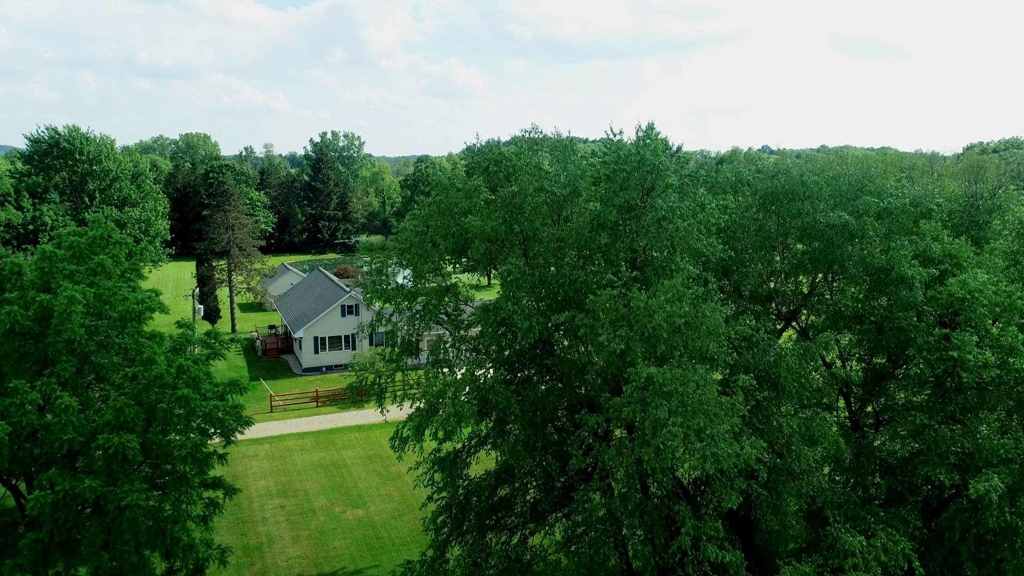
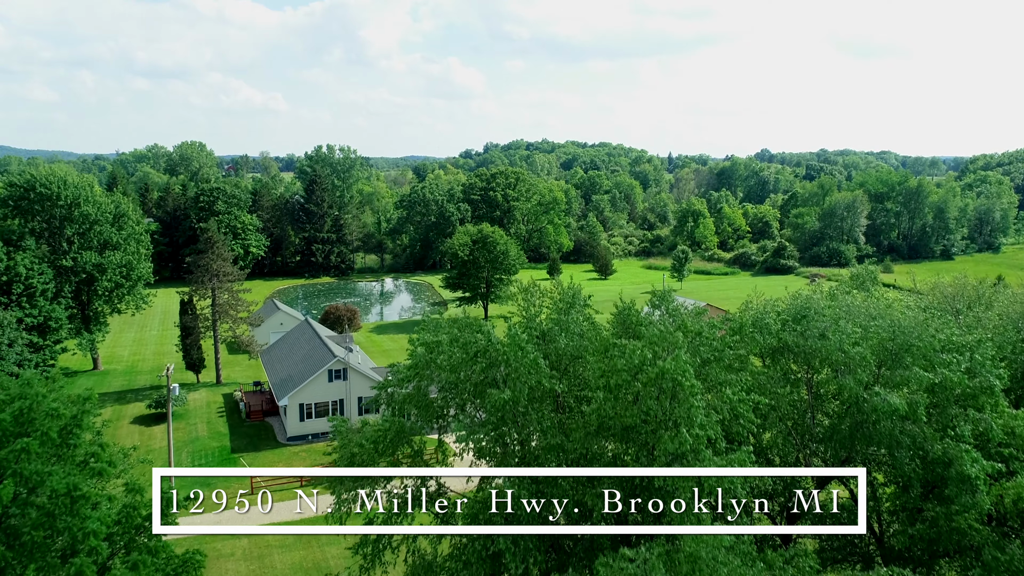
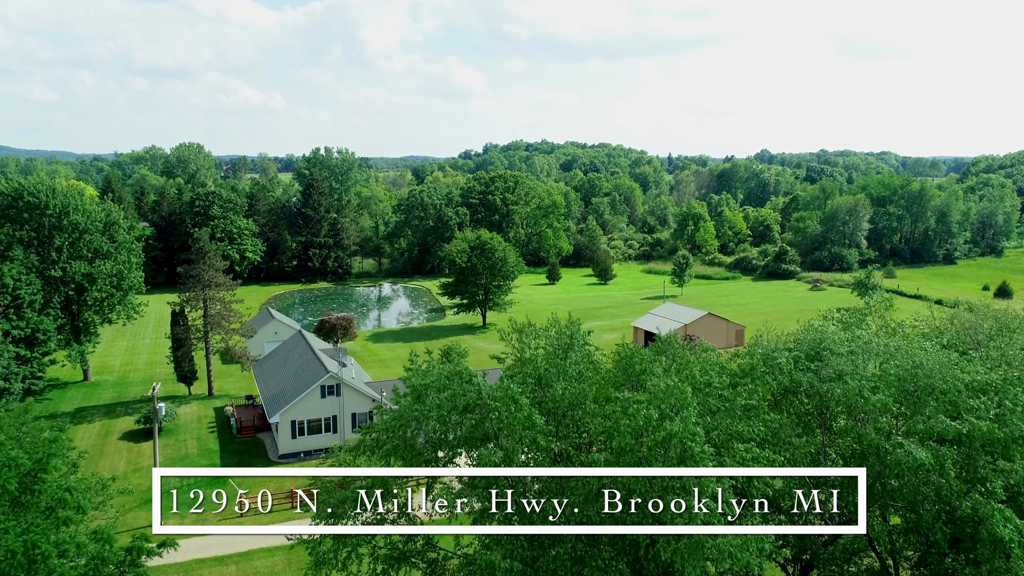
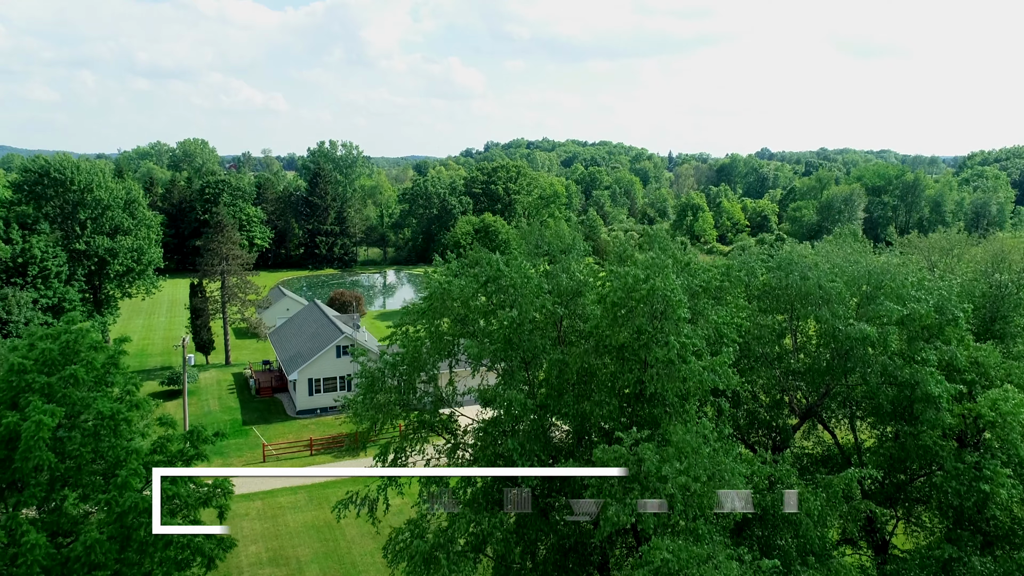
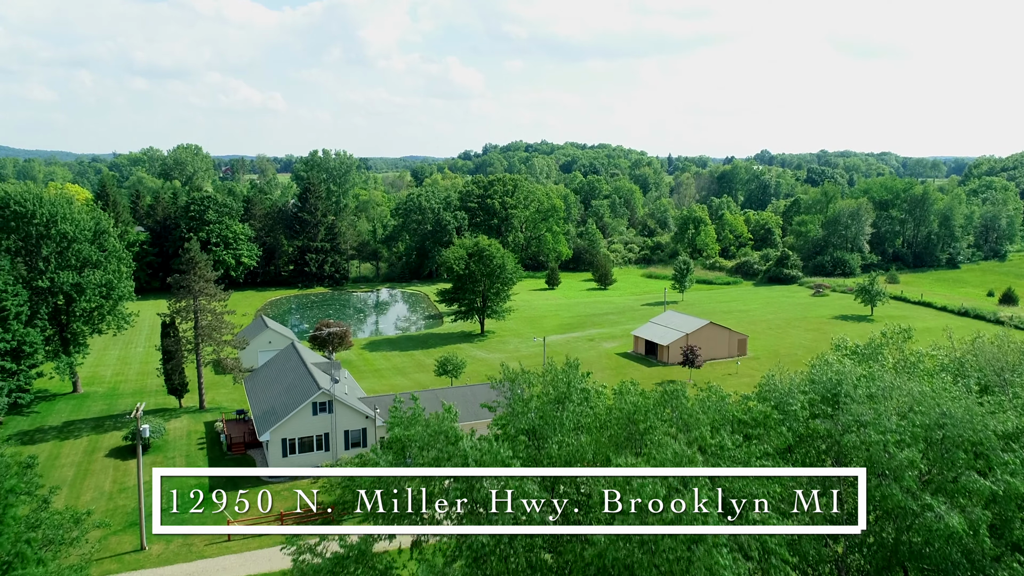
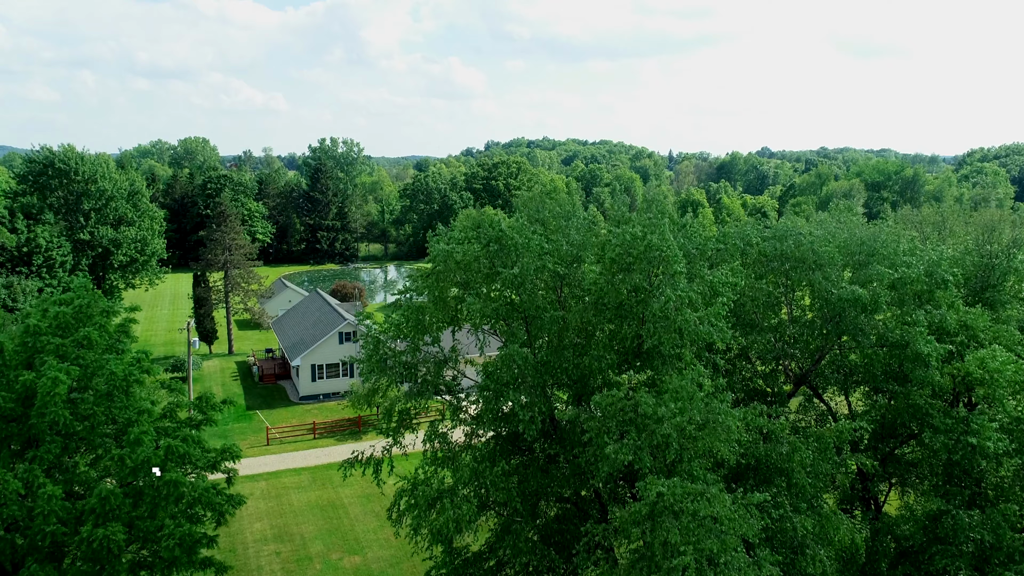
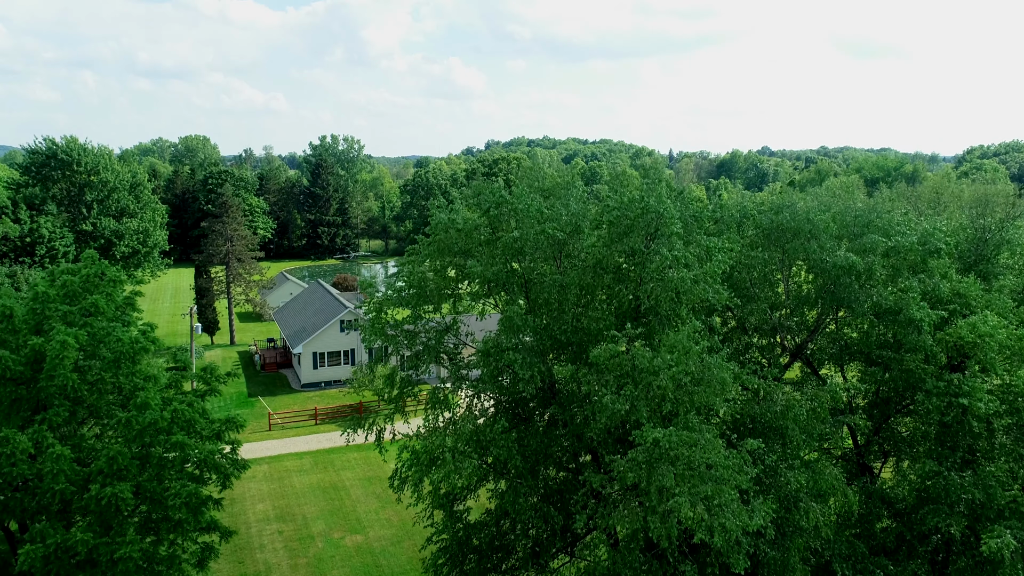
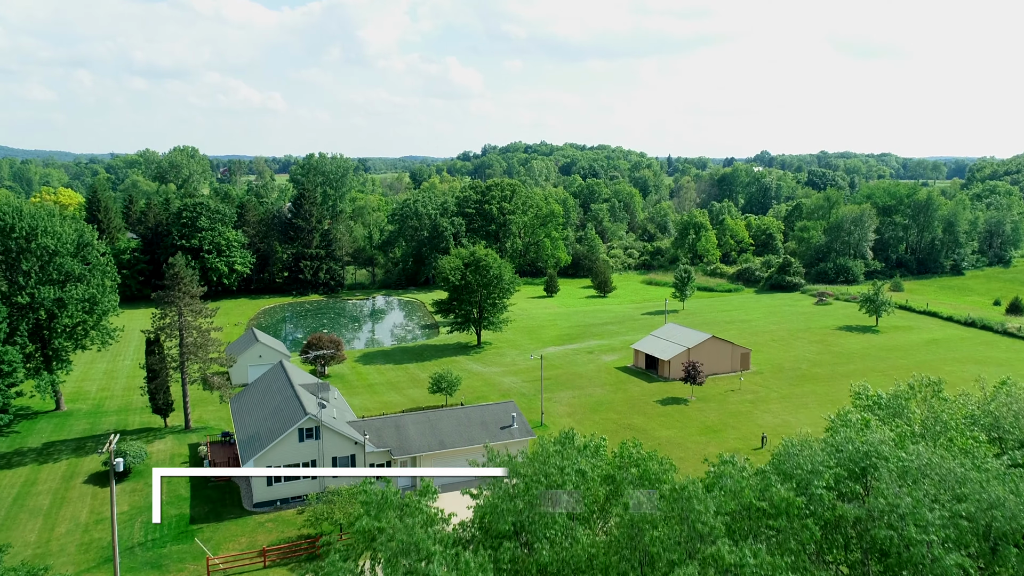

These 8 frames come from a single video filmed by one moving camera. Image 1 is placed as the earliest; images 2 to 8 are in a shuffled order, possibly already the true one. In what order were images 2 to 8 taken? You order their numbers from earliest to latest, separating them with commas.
7, 6, 4, 2, 3, 5, 8
